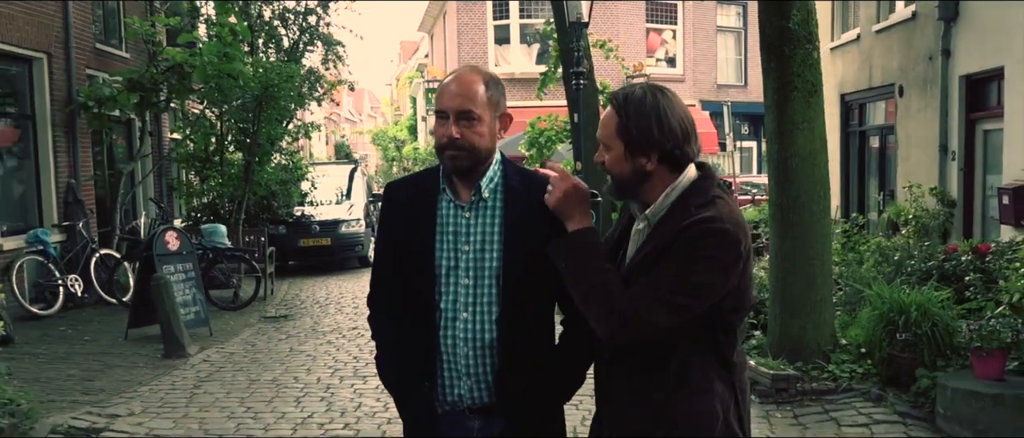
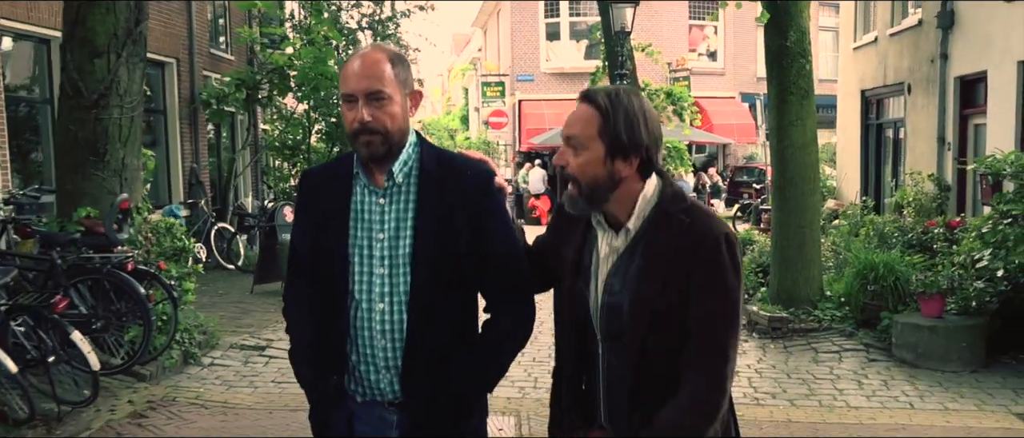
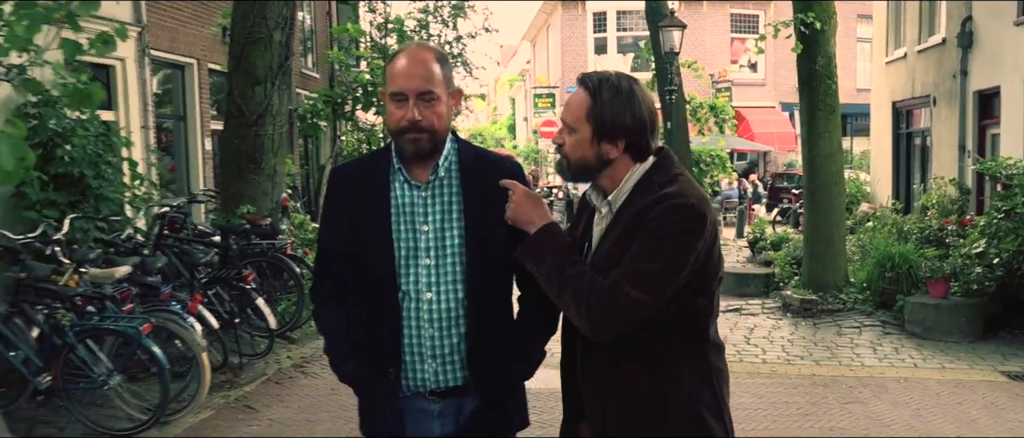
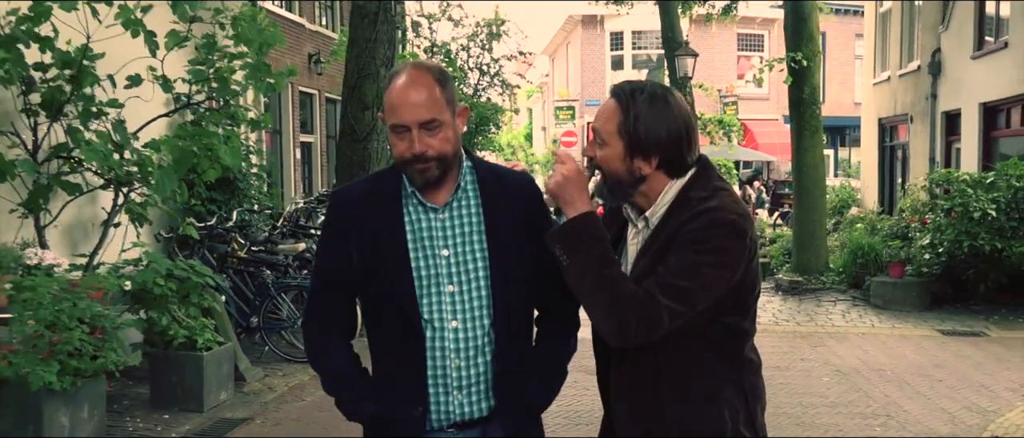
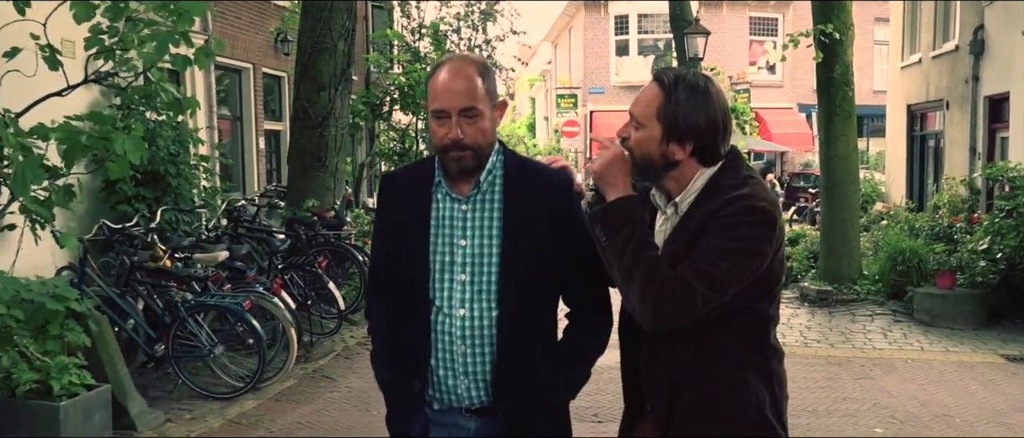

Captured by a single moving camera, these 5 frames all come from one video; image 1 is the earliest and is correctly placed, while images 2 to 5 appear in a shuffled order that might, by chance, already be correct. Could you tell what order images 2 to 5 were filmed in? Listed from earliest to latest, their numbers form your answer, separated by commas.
2, 3, 5, 4
